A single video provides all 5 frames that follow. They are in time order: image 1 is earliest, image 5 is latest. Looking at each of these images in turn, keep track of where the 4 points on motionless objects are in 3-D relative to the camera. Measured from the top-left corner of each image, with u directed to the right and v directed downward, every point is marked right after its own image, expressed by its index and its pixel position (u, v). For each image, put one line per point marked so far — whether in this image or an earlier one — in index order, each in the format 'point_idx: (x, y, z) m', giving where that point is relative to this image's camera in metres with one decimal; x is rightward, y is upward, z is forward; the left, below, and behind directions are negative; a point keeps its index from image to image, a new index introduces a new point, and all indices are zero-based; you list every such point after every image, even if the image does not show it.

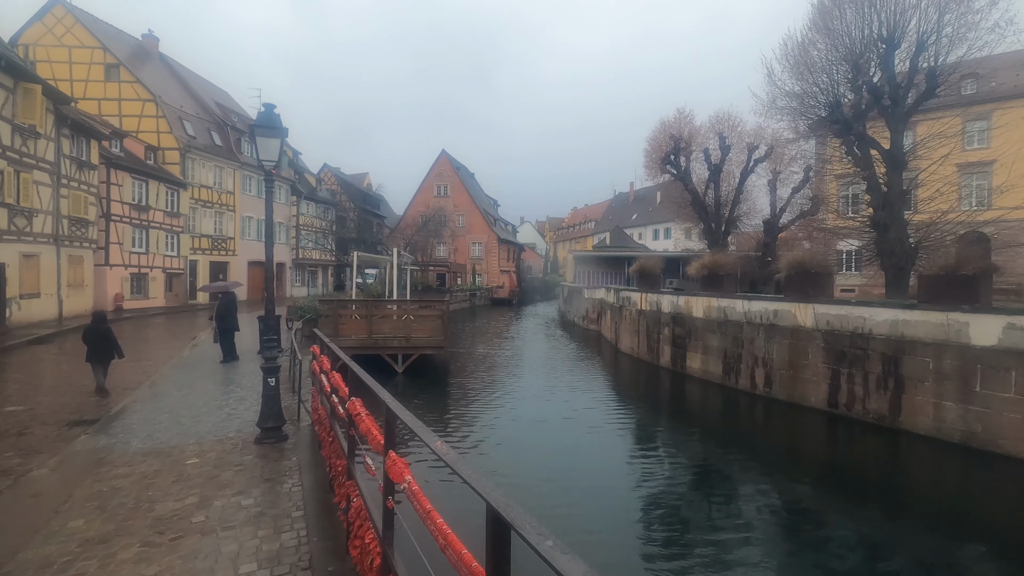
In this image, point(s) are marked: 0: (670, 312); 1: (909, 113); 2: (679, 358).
0: (+4.7, -0.7, +18.4) m
1: (+10.1, +4.5, +16.1) m
2: (+4.8, -2.0, +18.0) m
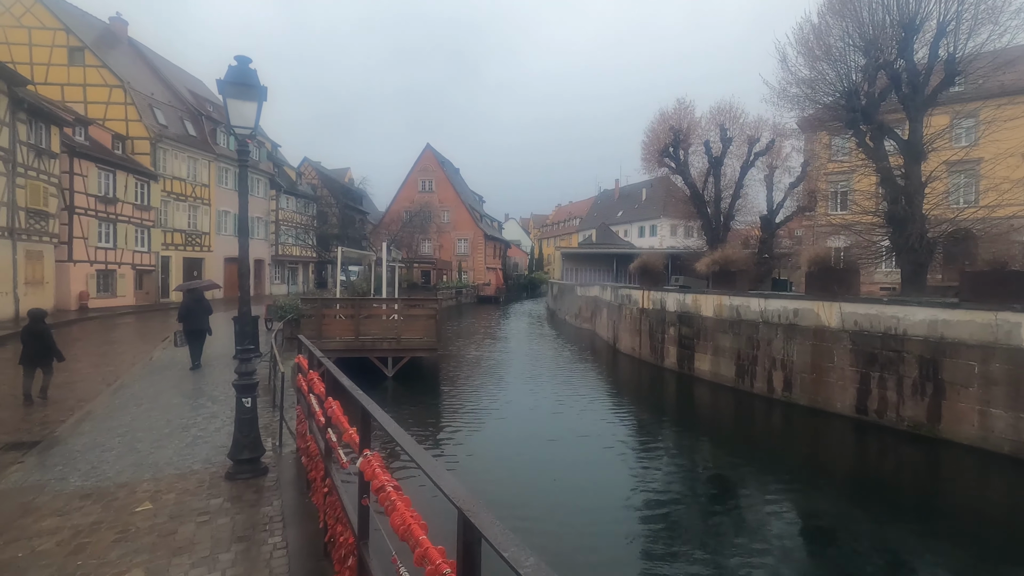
0: (+4.6, -0.6, +17.4) m
1: (+10.1, +4.5, +15.2) m
2: (+4.7, -1.9, +17.0) m
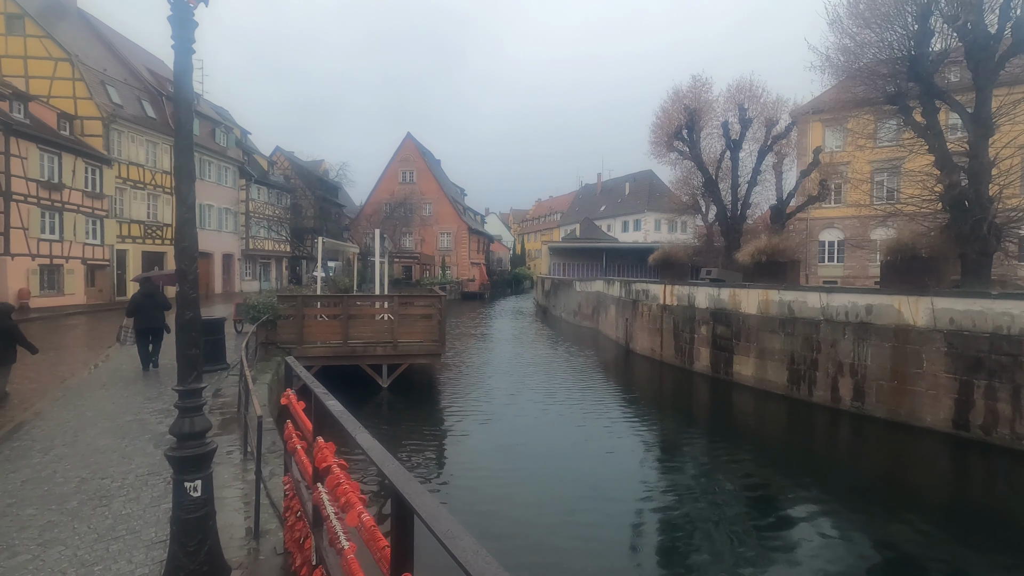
0: (+4.8, -0.5, +15.3) m
1: (+10.4, +4.7, +13.3) m
2: (+5.0, -1.8, +14.9) m
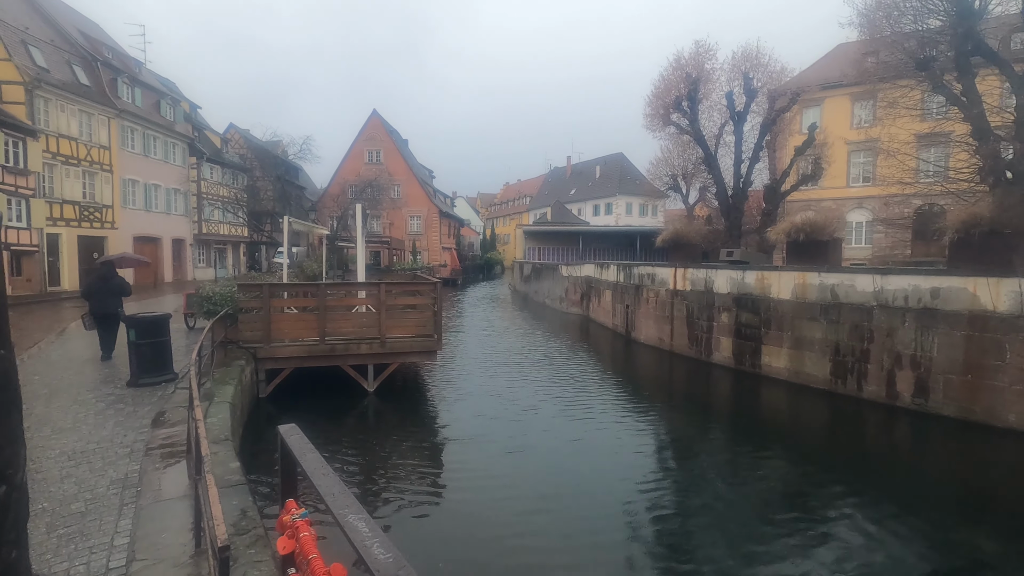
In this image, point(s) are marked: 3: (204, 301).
0: (+4.8, -0.1, +13.7) m
1: (+10.4, +5.1, +12.0) m
2: (+5.0, -1.4, +13.4) m
3: (-5.6, -0.3, +11.4) m
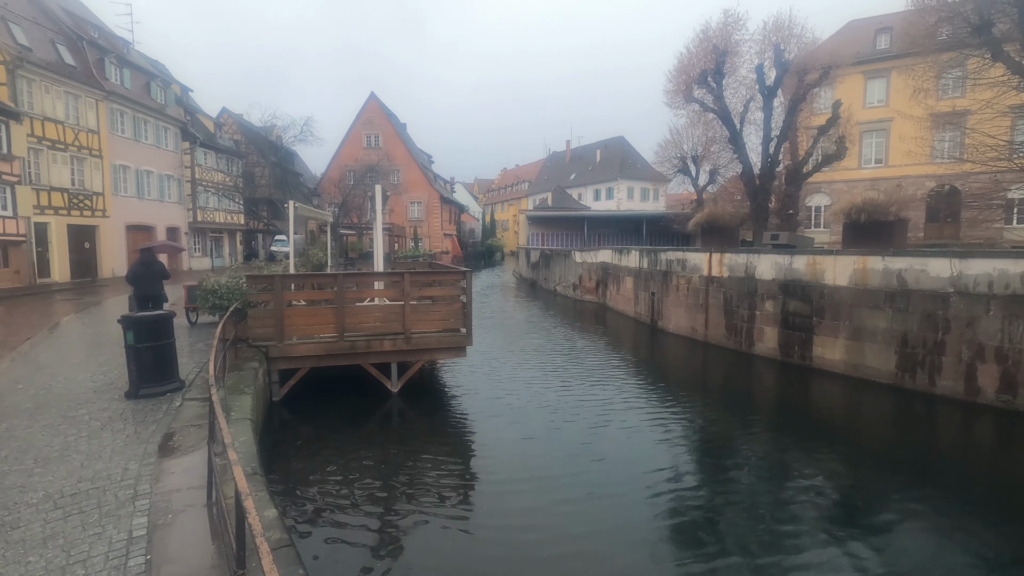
0: (+5.3, +0.2, +12.7) m
1: (+11.0, +5.4, +10.9) m
2: (+5.5, -1.1, +12.4) m
3: (-5.0, -0.1, +10.3) m
